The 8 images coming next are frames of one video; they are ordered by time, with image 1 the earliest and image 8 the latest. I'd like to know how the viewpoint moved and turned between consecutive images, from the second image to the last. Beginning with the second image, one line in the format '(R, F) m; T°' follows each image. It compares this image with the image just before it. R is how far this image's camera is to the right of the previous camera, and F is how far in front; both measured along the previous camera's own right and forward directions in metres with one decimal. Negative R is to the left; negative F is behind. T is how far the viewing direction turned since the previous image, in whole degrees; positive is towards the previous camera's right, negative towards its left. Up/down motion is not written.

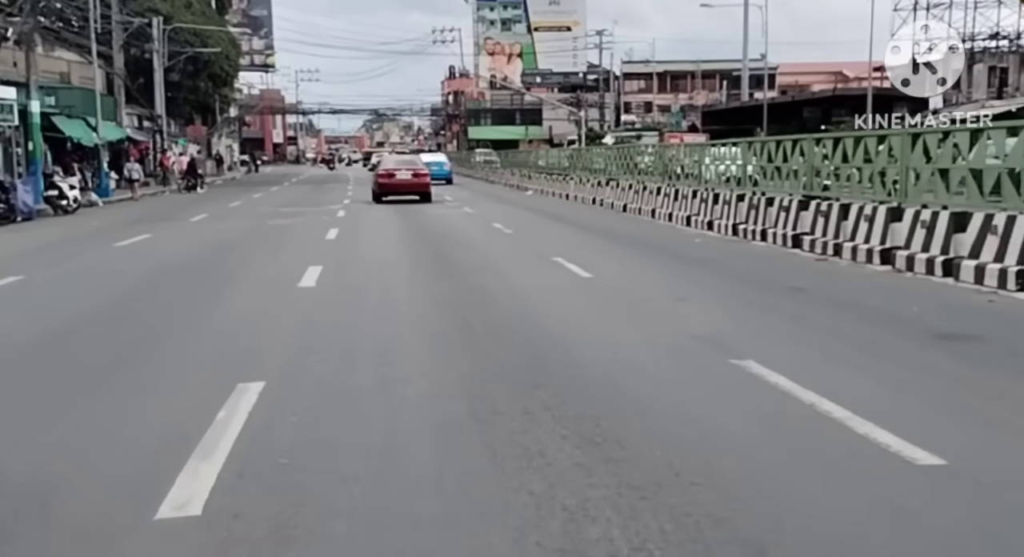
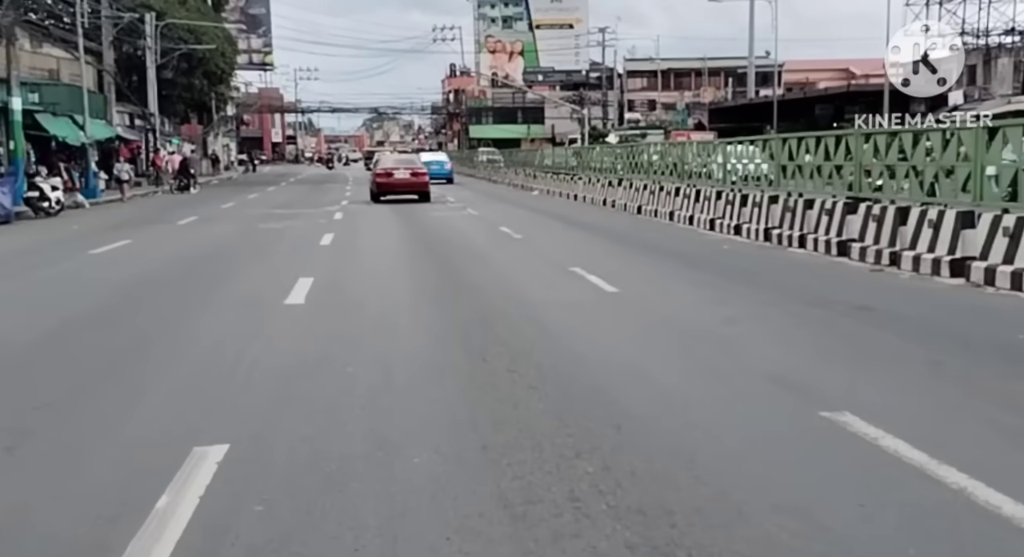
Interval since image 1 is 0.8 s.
(-0.1, +1.3) m; 0°
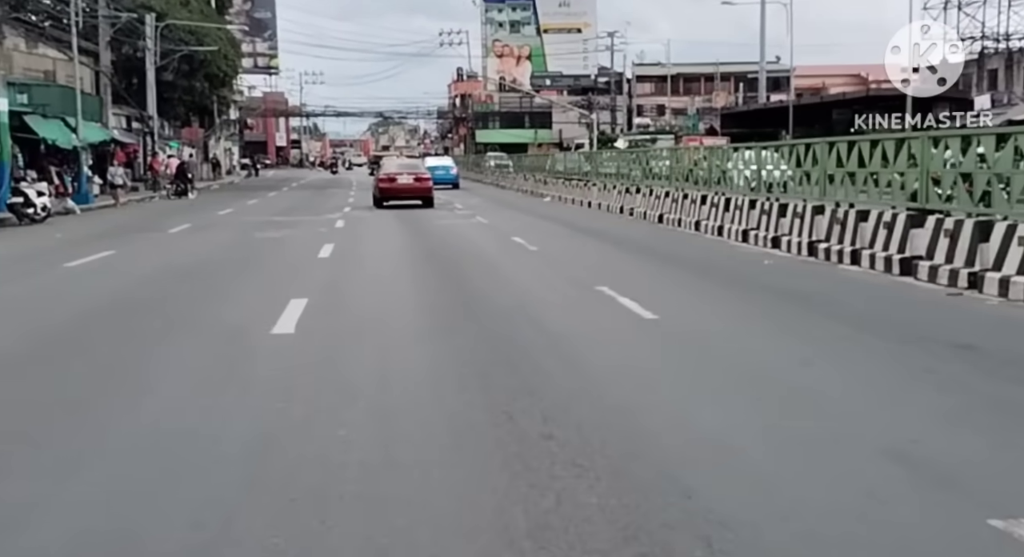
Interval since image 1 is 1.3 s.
(-0.1, +1.3) m; 0°
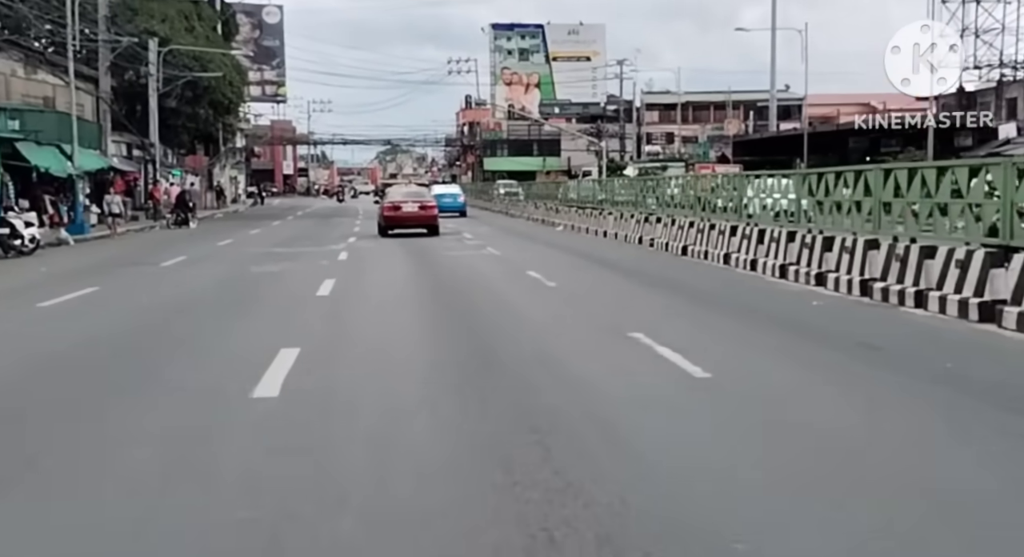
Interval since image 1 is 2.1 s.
(-0.1, +1.3) m; 0°
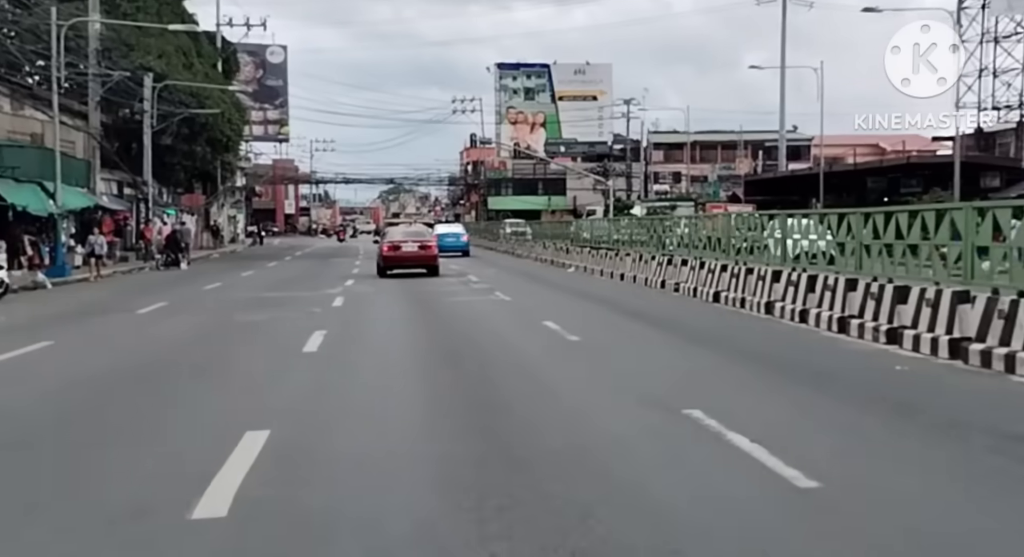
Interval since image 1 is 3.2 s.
(-0.2, +1.8) m; 0°
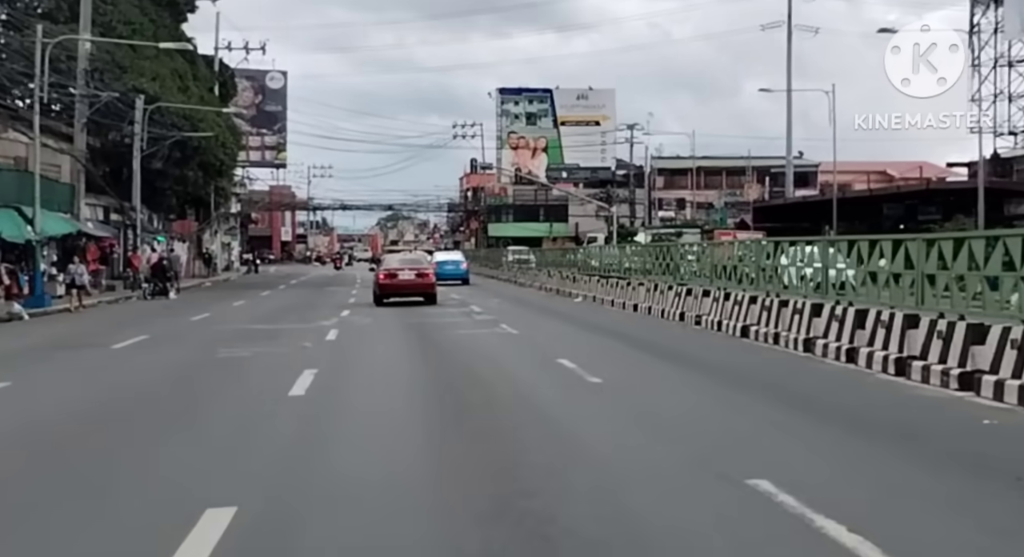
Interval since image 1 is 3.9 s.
(-0.1, +1.4) m; 0°
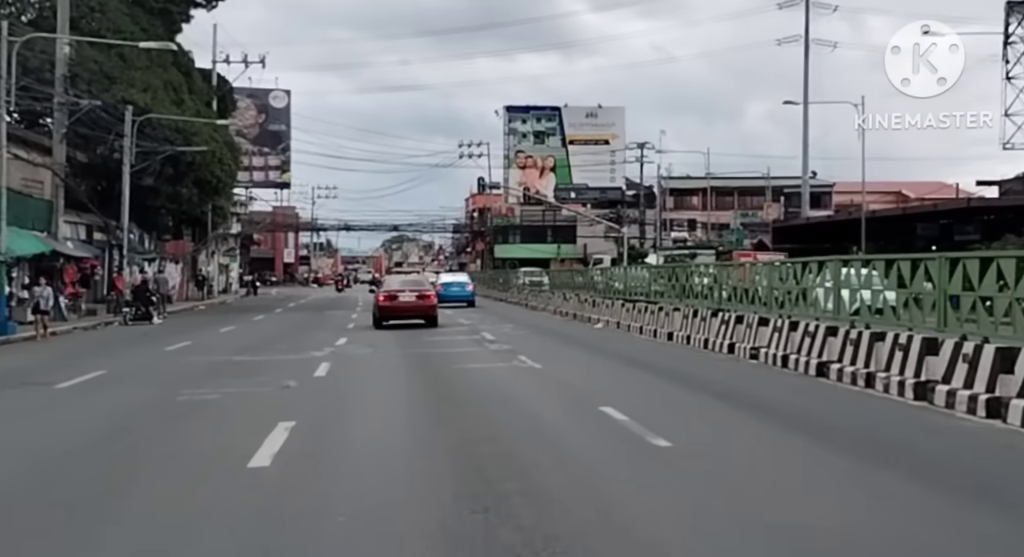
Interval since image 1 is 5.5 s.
(-0.3, +2.7) m; 0°
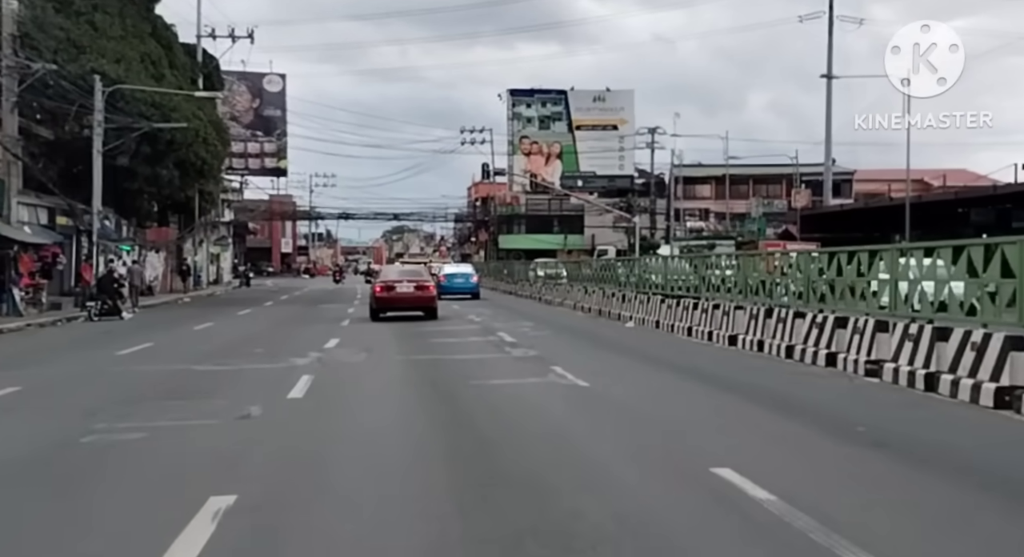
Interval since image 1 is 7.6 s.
(-0.4, +3.7) m; 0°
